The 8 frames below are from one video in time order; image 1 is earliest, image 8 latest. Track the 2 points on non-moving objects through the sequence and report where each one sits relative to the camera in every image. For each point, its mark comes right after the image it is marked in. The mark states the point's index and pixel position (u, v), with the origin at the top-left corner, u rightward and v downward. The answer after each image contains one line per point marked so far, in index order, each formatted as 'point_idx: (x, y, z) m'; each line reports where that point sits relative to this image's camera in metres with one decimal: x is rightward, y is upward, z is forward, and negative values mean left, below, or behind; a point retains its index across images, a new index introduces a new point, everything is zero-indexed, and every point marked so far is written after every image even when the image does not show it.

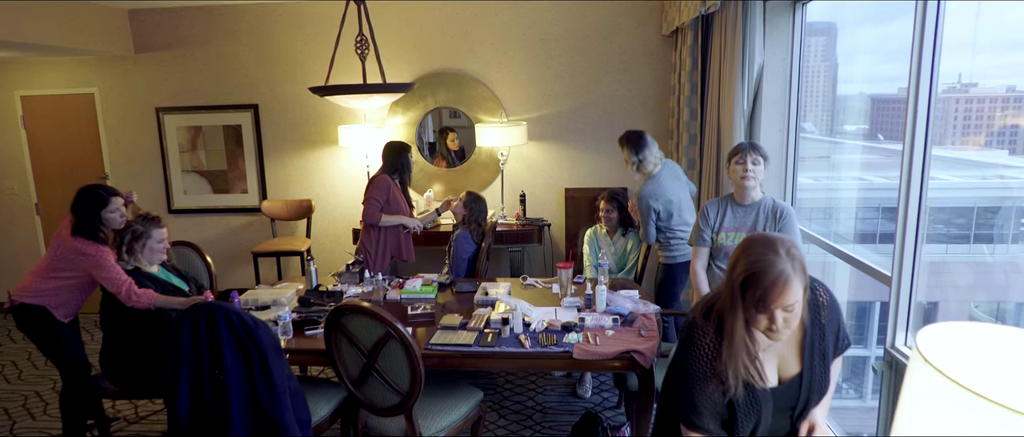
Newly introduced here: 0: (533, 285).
0: (+0.1, -0.4, +3.7) m
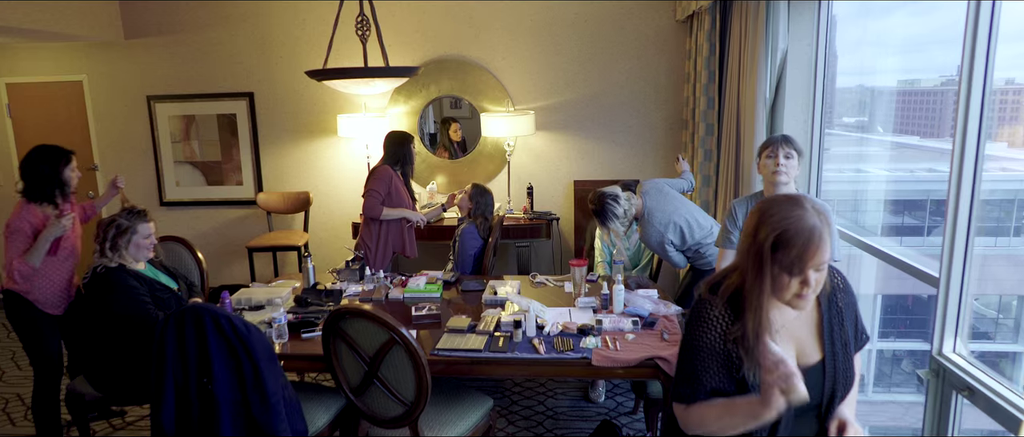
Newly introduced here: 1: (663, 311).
0: (+0.2, -0.4, +3.5) m
1: (+0.7, -0.4, +2.9) m
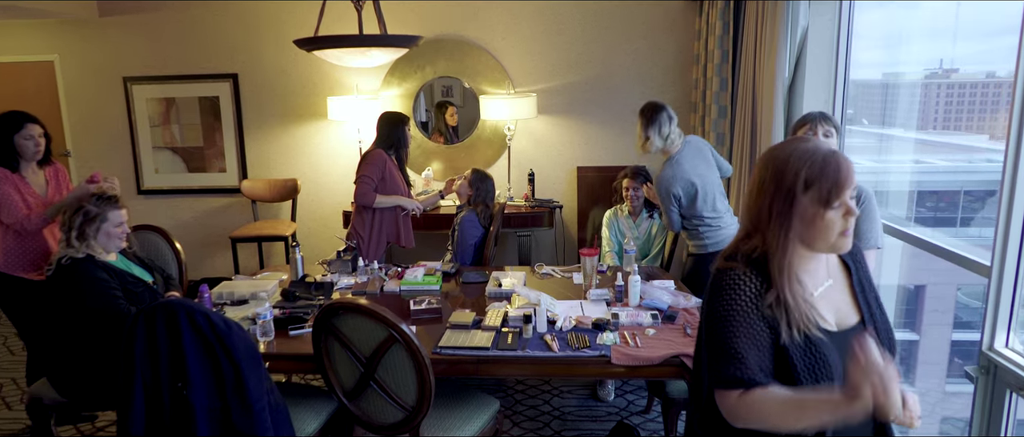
0: (+0.2, -0.3, +3.2) m
1: (+0.7, -0.4, +2.7) m
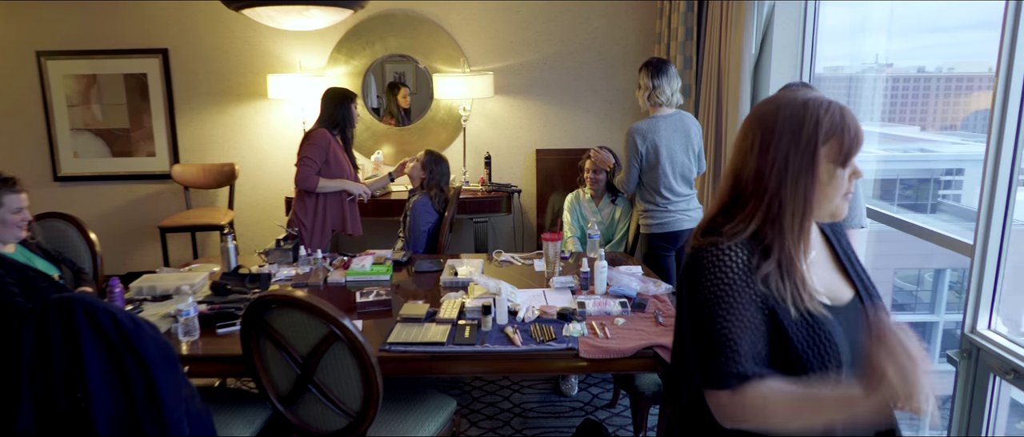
0: (0.0, -0.2, +3.0) m
1: (+0.6, -0.3, +2.5) m
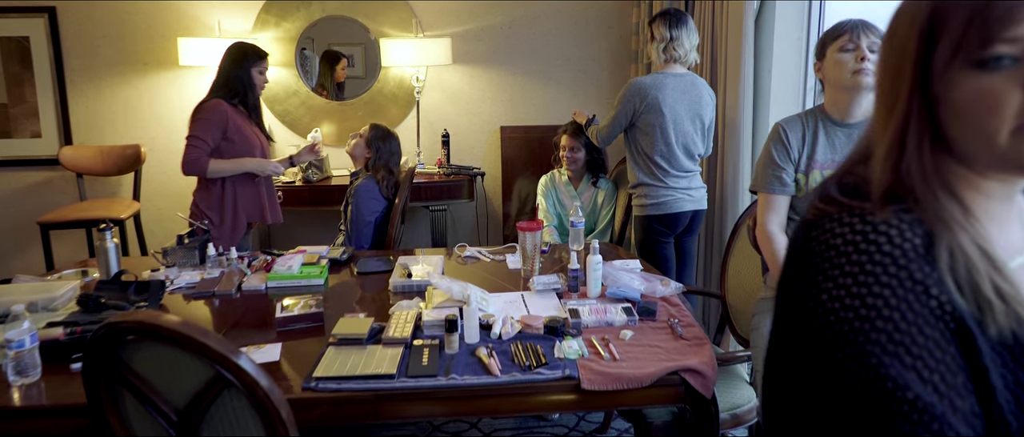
0: (-0.1, -0.2, +2.5) m
1: (+0.5, -0.2, +2.0) m
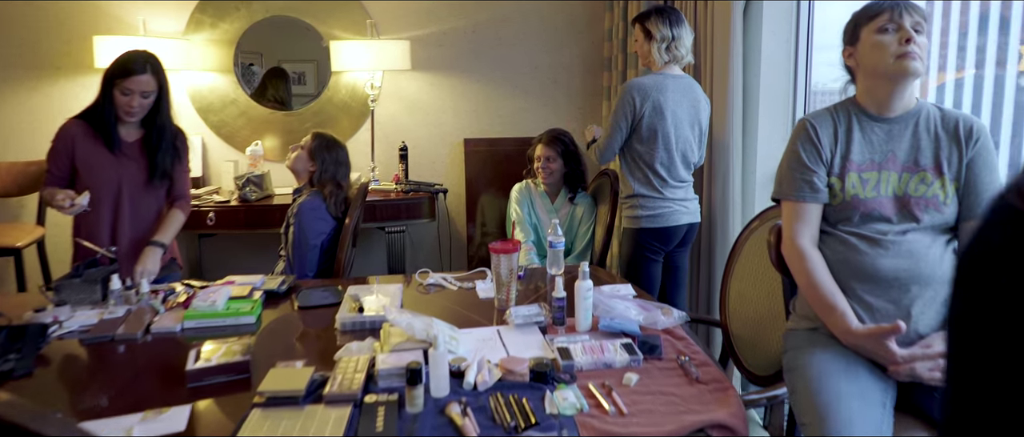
0: (-0.3, -0.2, +2.1) m
1: (+0.4, -0.3, +1.7) m
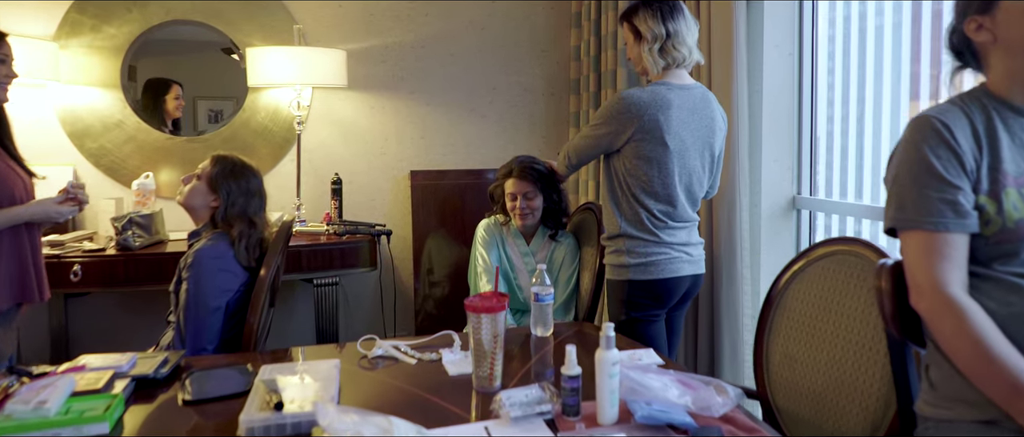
0: (-0.3, -0.4, +1.6) m
1: (+0.4, -0.4, +1.2) m
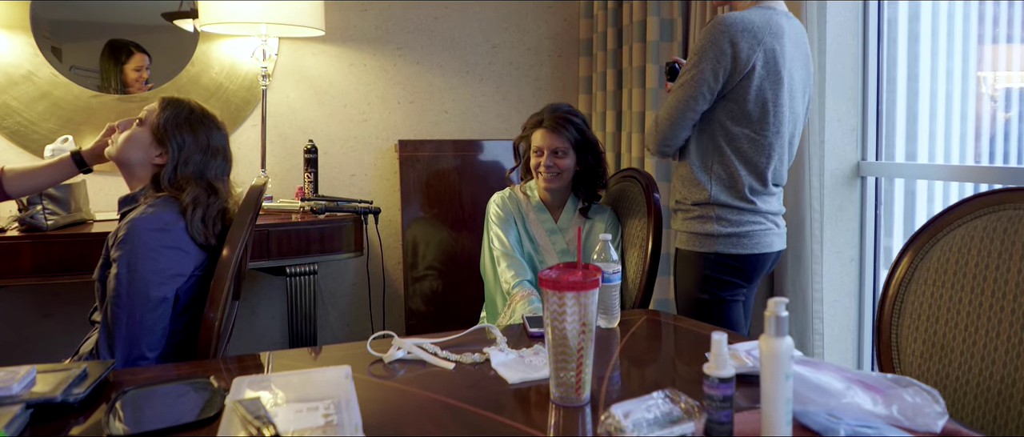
0: (-0.2, -0.3, +1.1) m
1: (+0.6, -0.3, +0.8) m
